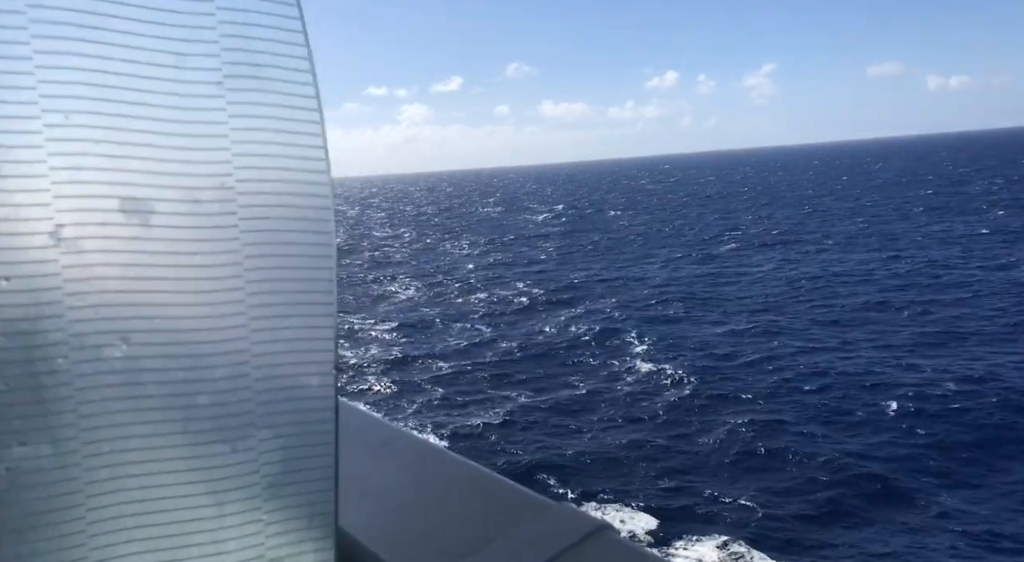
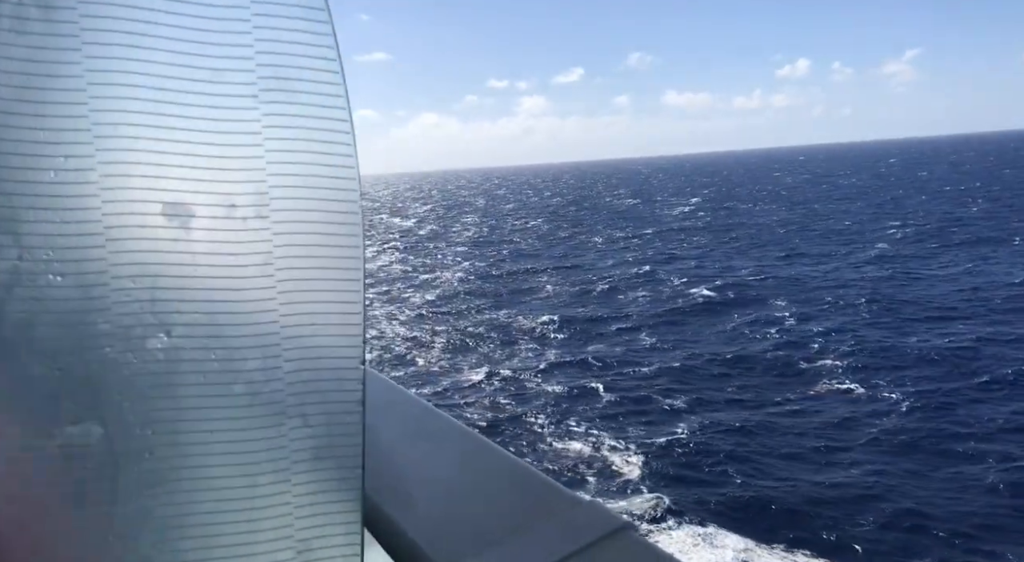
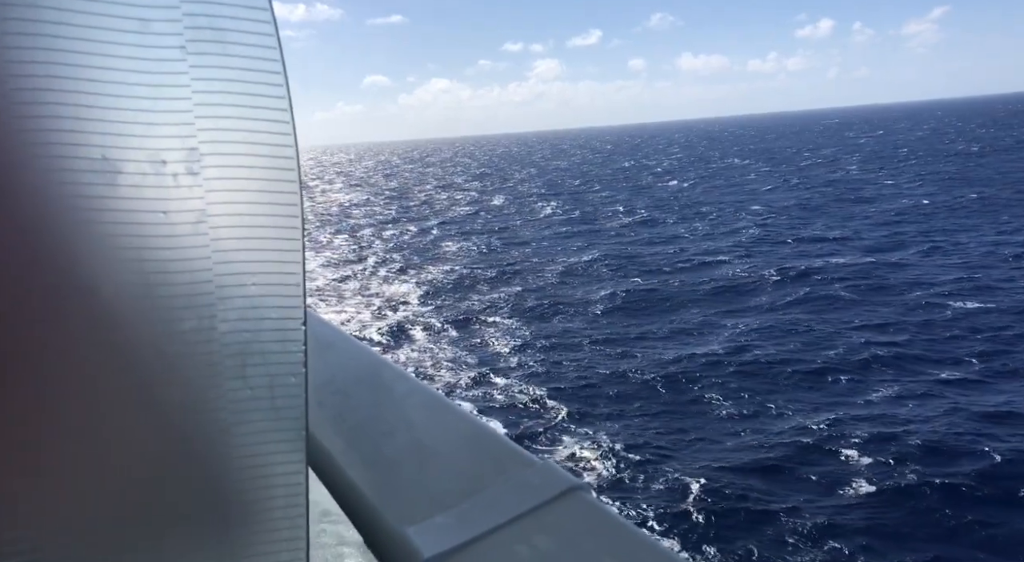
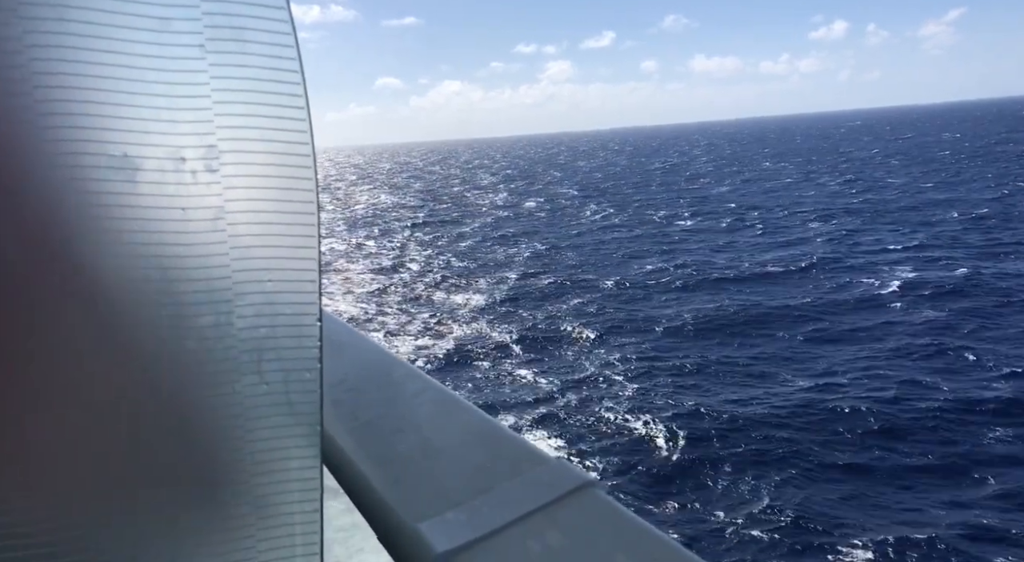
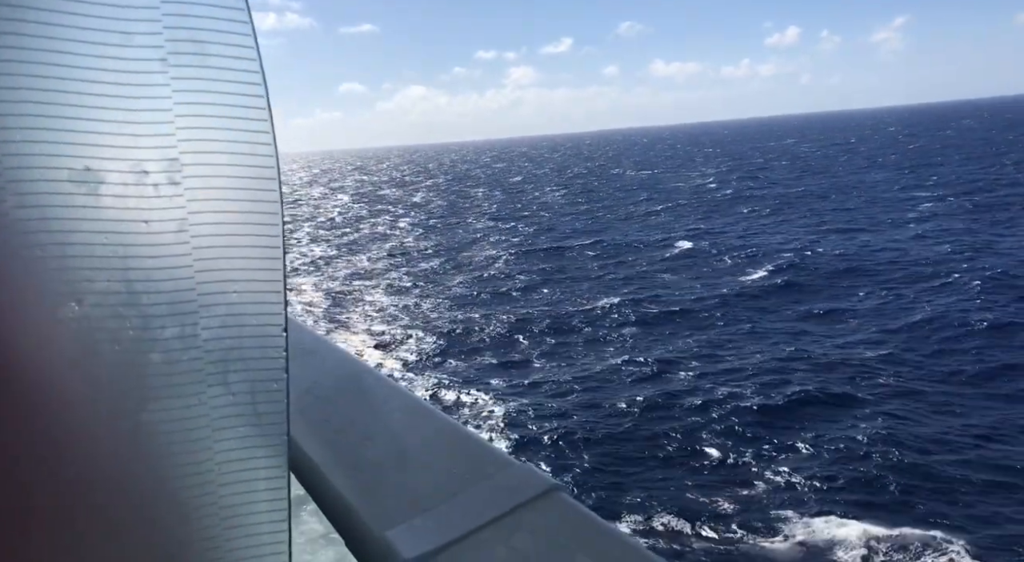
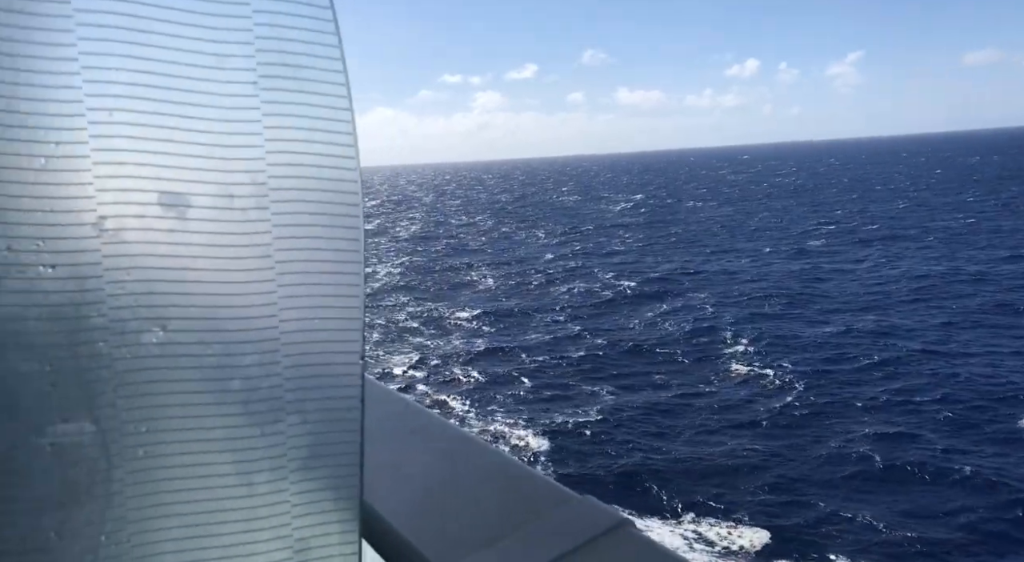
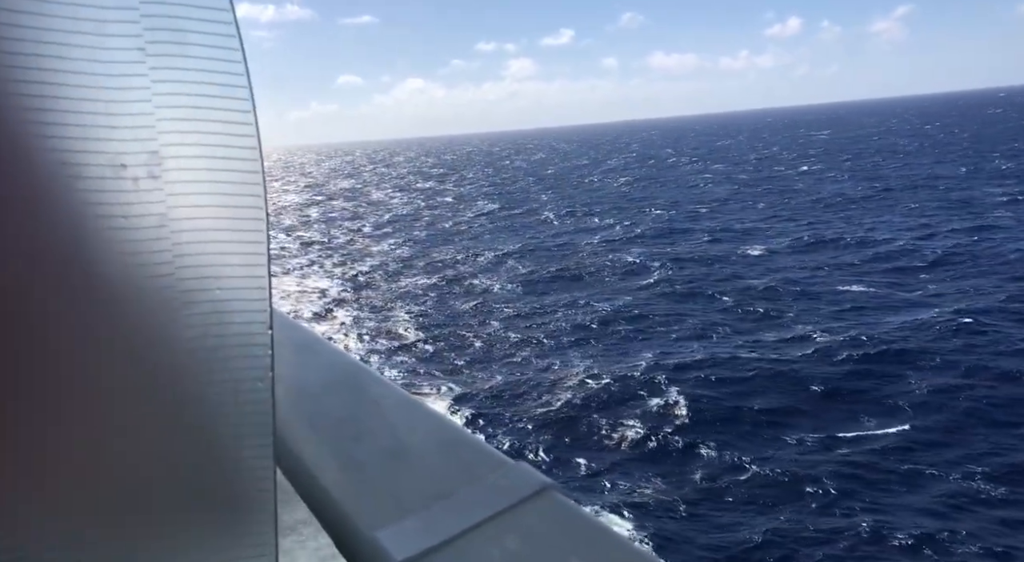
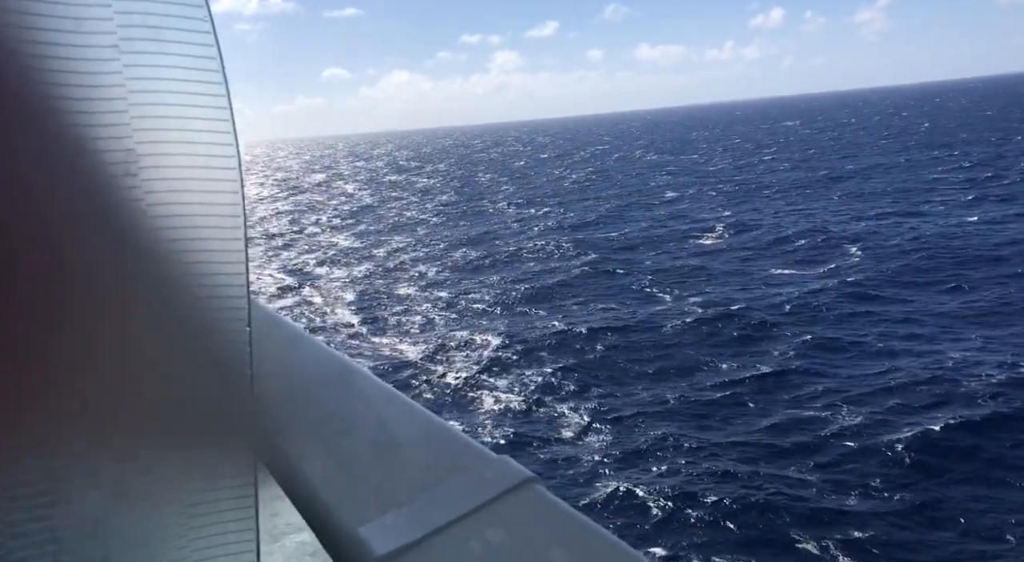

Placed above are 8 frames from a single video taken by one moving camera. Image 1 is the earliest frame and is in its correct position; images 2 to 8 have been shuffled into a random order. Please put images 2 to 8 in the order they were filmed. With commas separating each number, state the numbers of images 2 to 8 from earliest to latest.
6, 2, 5, 8, 7, 3, 4
